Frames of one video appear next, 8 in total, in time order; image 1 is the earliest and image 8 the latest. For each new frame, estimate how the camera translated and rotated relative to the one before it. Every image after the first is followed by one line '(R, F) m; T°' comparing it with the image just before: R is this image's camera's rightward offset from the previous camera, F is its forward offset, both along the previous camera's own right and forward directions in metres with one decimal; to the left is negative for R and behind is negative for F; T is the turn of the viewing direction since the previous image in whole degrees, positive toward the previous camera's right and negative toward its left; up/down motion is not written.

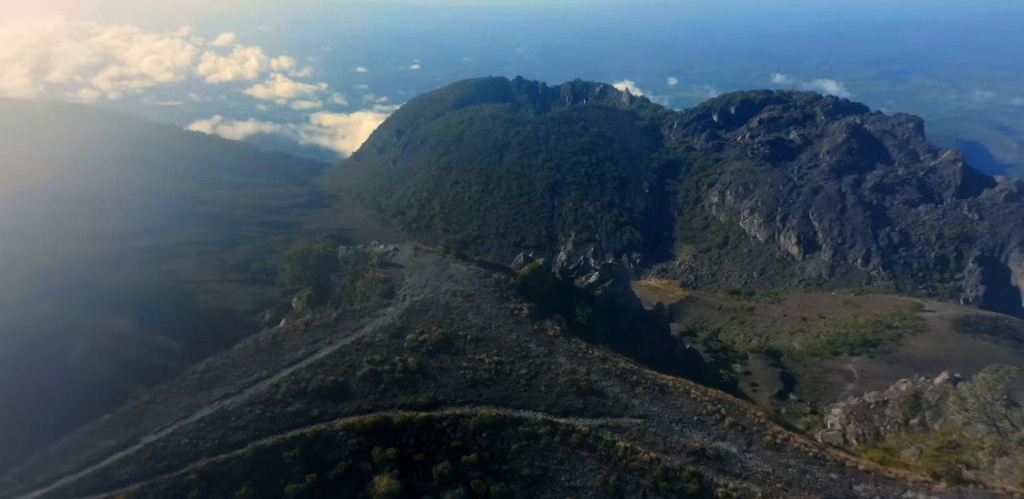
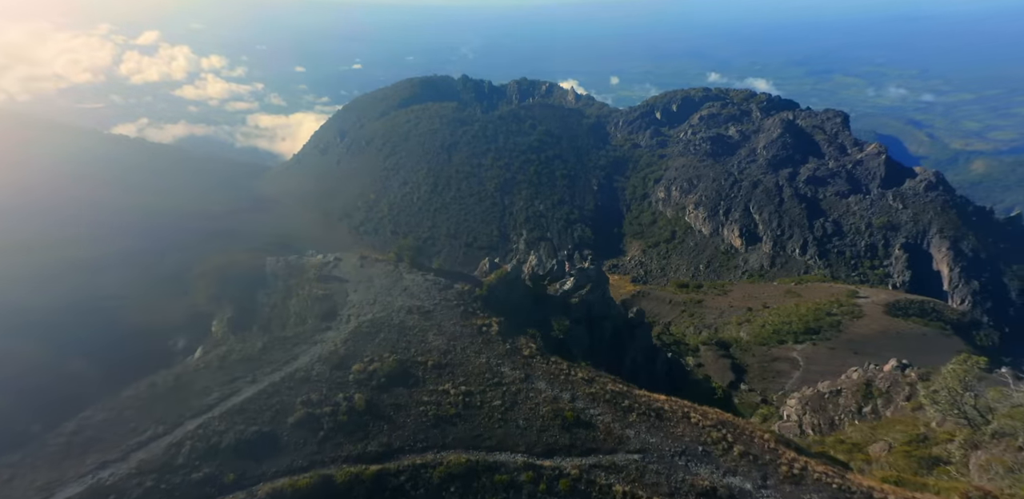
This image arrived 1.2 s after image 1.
(-0.2, +1.5) m; +5°
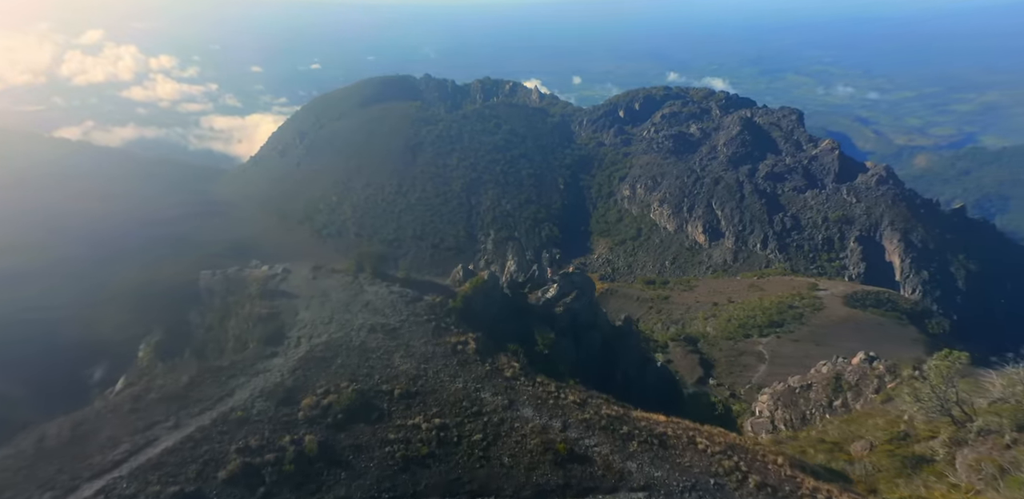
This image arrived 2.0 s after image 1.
(-0.1, +1.1) m; +3°
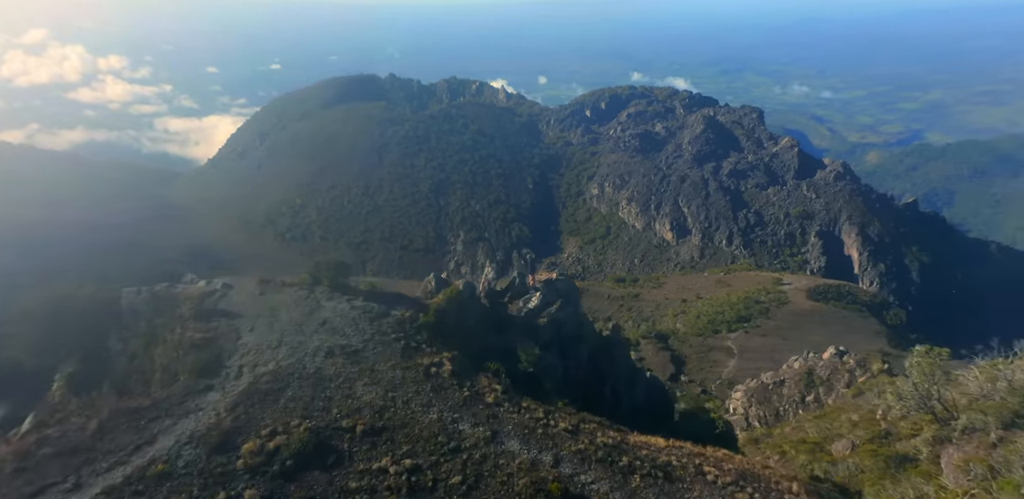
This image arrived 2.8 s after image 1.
(-0.1, +0.9) m; +3°
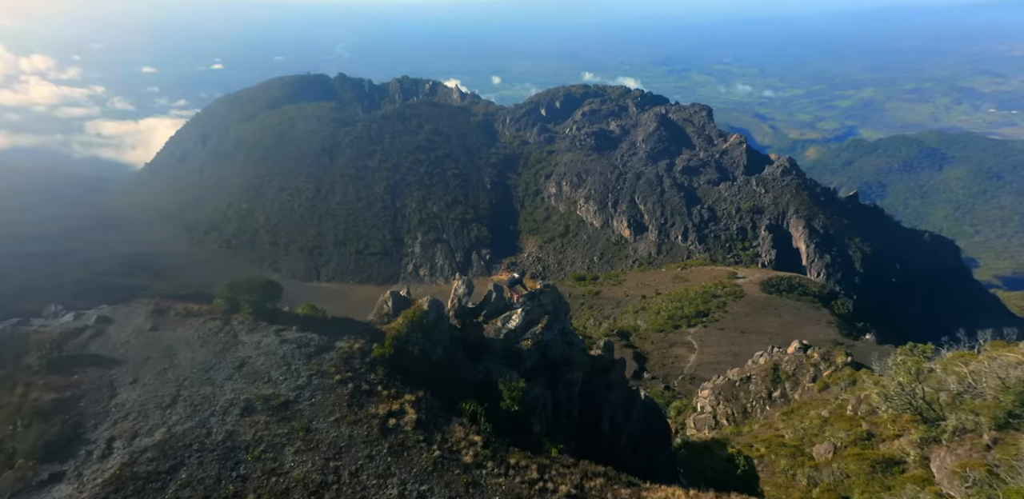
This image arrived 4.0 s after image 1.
(-0.2, +1.5) m; +4°
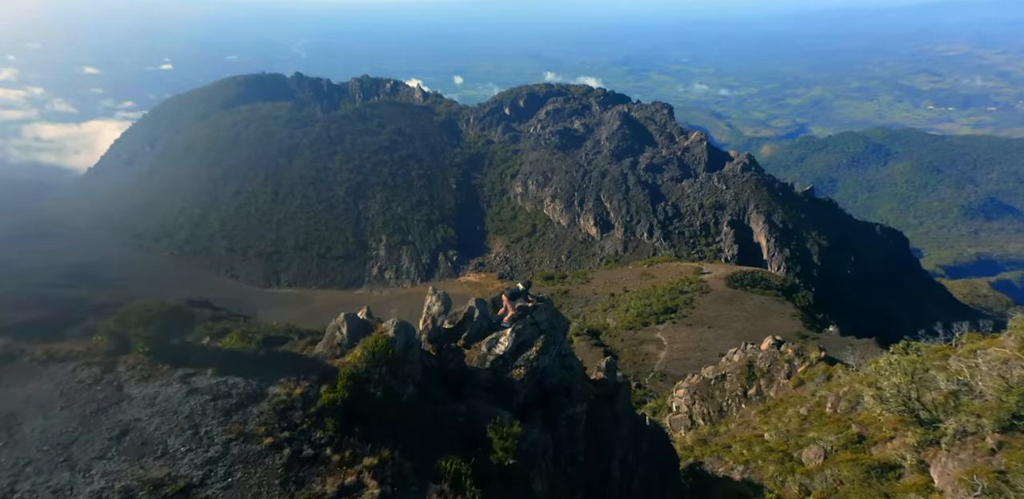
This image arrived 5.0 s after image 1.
(-0.1, +1.4) m; +3°
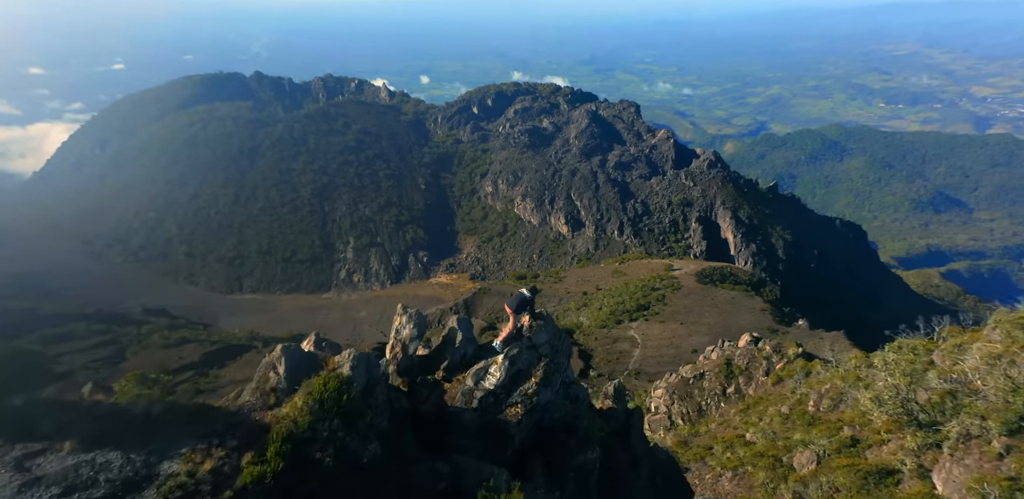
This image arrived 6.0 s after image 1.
(-0.1, +1.3) m; +3°
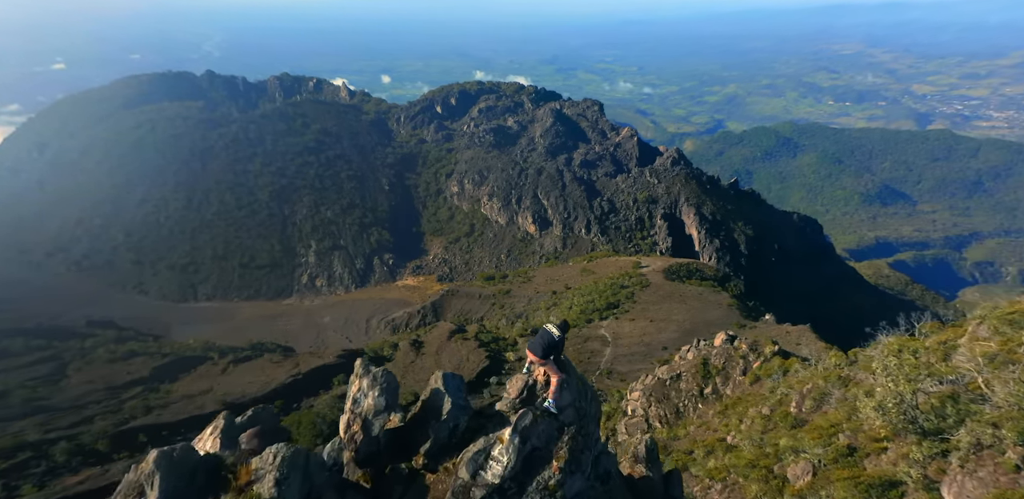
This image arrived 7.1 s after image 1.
(-0.1, +1.6) m; +3°
